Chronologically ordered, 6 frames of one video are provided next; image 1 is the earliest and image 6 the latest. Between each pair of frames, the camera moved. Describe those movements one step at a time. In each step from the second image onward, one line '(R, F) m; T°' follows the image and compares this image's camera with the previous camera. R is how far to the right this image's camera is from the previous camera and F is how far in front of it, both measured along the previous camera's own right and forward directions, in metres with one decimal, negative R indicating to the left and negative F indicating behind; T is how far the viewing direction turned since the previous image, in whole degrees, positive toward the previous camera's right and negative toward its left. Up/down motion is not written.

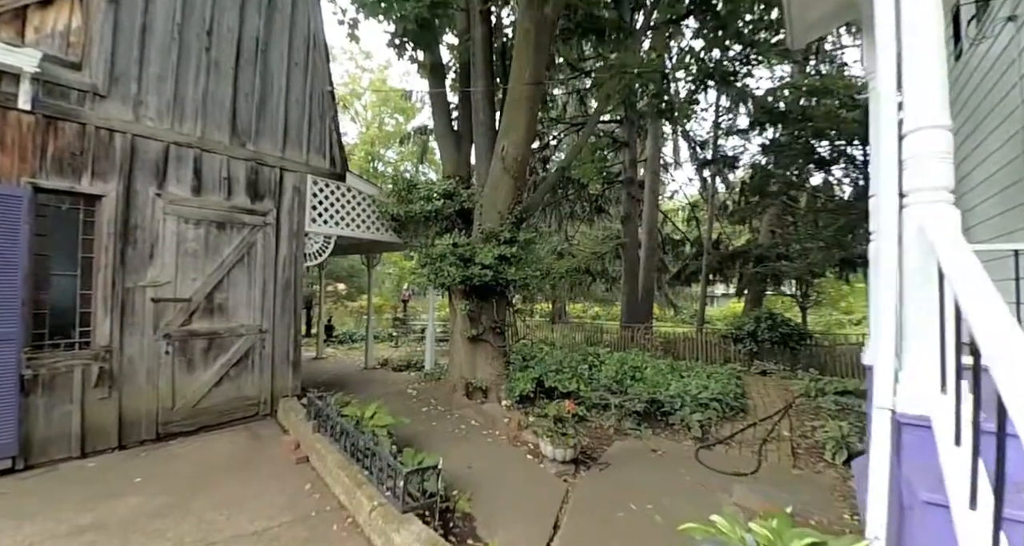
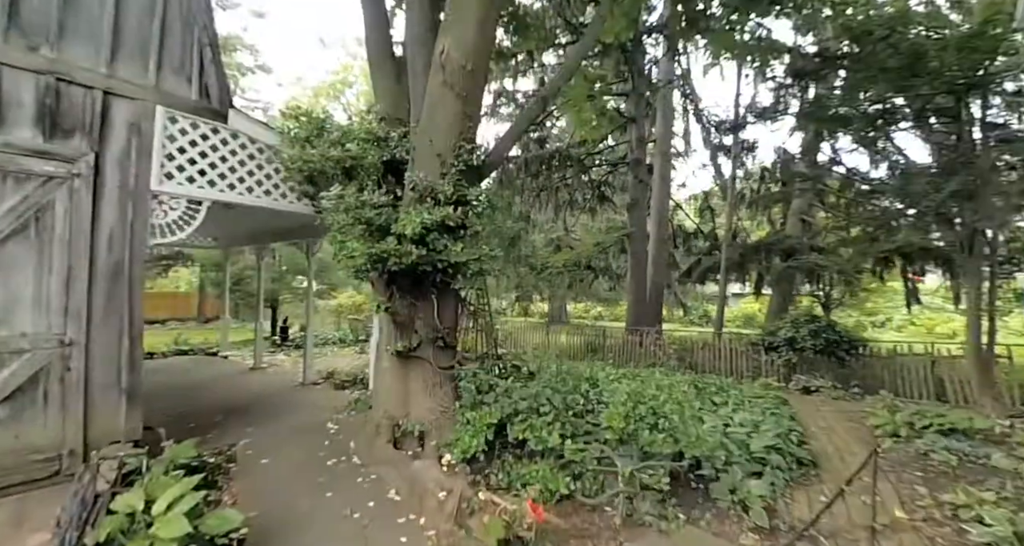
(+0.5, +2.1) m; 0°
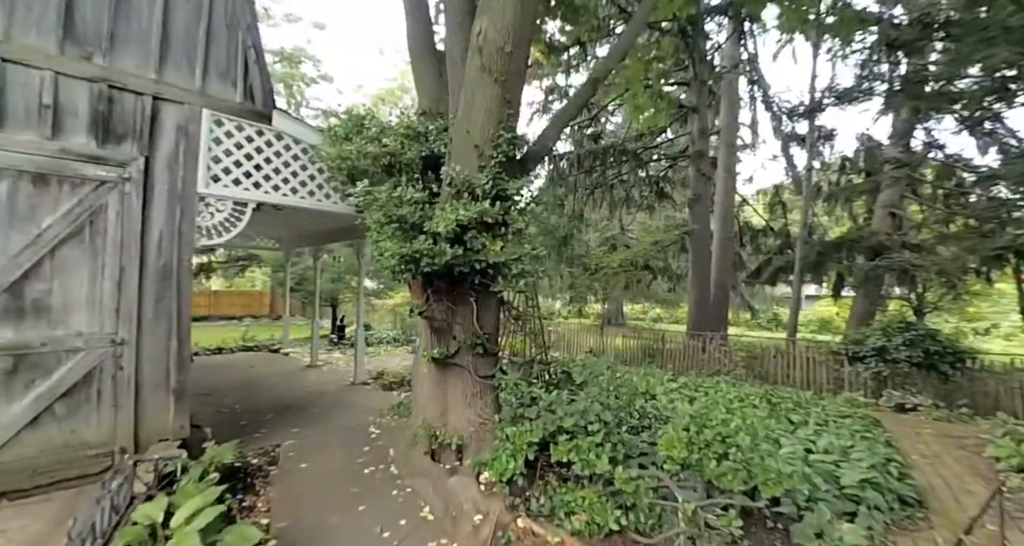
(+0.1, +0.3) m; -7°
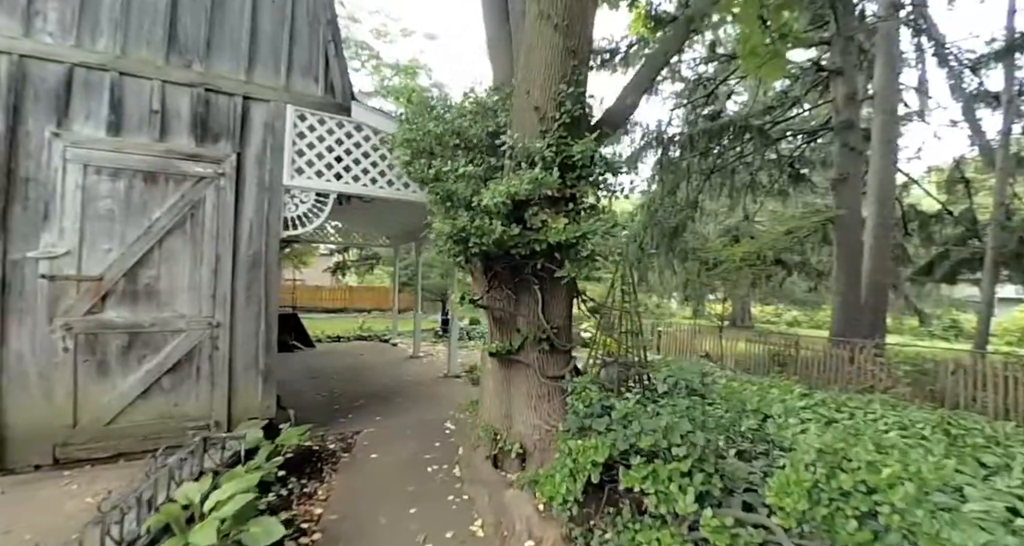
(+0.3, +0.5) m; -15°
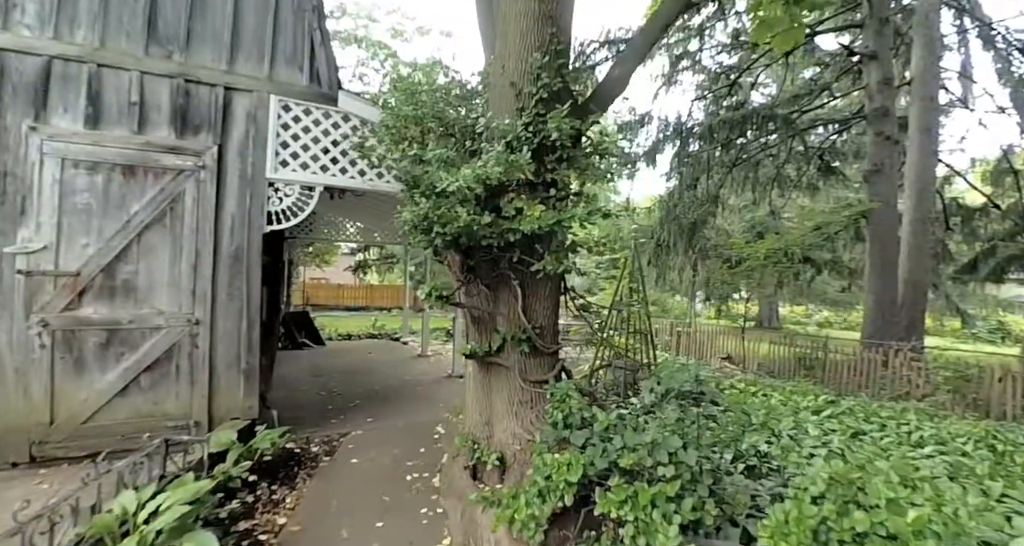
(+0.3, +0.2) m; -3°
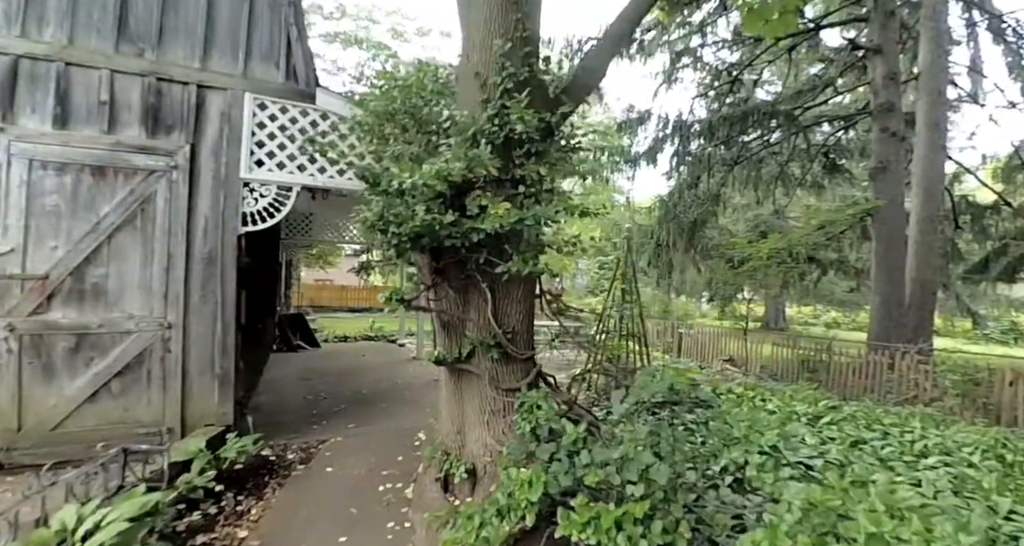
(+0.2, +0.1) m; -1°
